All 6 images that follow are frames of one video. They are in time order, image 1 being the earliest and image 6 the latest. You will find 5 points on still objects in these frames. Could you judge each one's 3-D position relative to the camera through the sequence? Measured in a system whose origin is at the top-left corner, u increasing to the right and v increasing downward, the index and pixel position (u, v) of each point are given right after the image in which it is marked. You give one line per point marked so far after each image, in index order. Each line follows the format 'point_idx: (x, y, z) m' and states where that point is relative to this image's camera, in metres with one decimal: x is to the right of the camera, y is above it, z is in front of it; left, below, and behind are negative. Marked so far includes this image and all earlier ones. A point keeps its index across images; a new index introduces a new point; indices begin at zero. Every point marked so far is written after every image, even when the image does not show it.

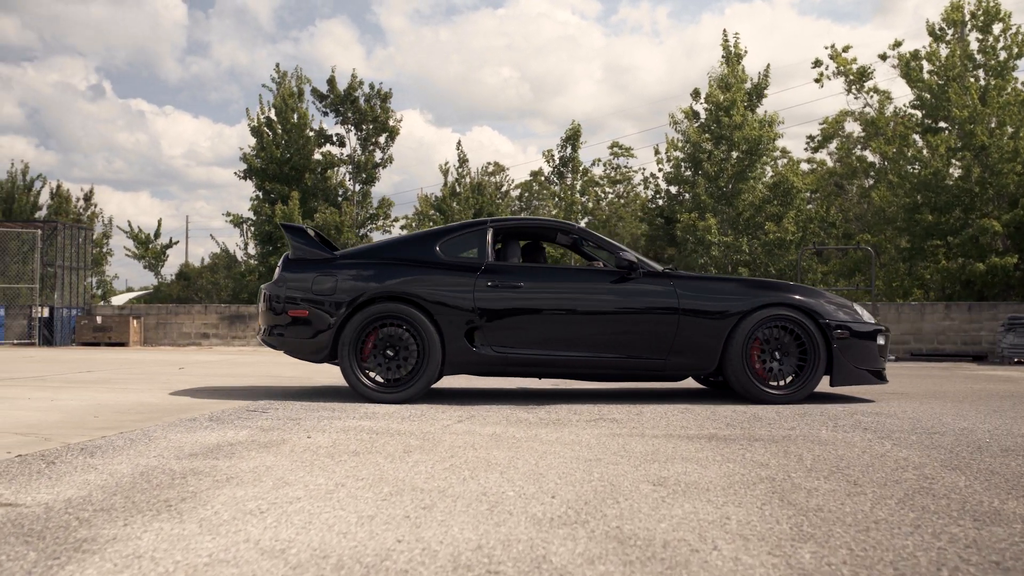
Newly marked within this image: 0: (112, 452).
0: (-1.7, -0.7, +4.4) m
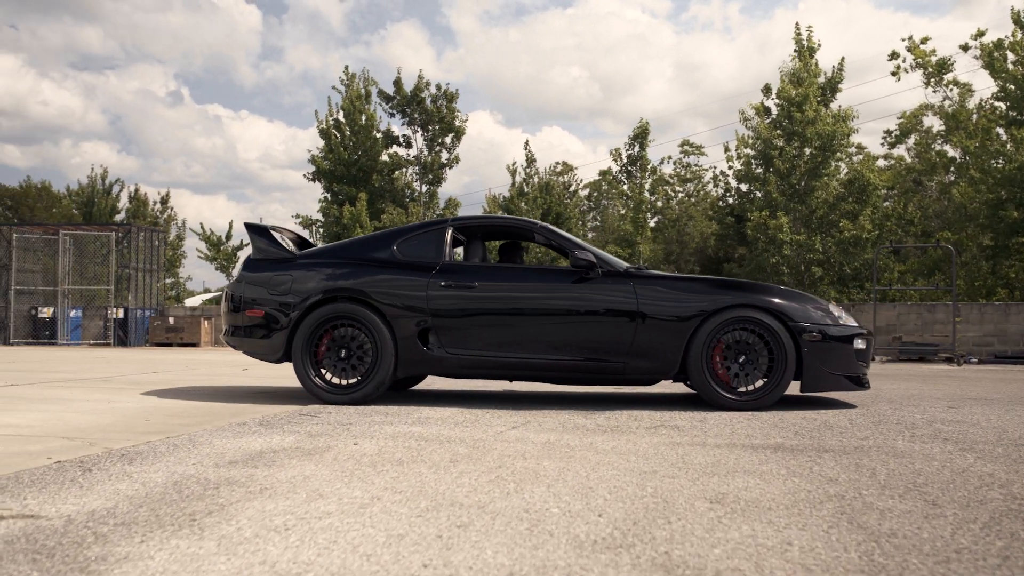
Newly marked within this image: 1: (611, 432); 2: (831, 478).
0: (-1.5, -0.7, +4.3) m
1: (+0.6, -0.8, +5.7) m
2: (+1.2, -0.7, +3.9) m
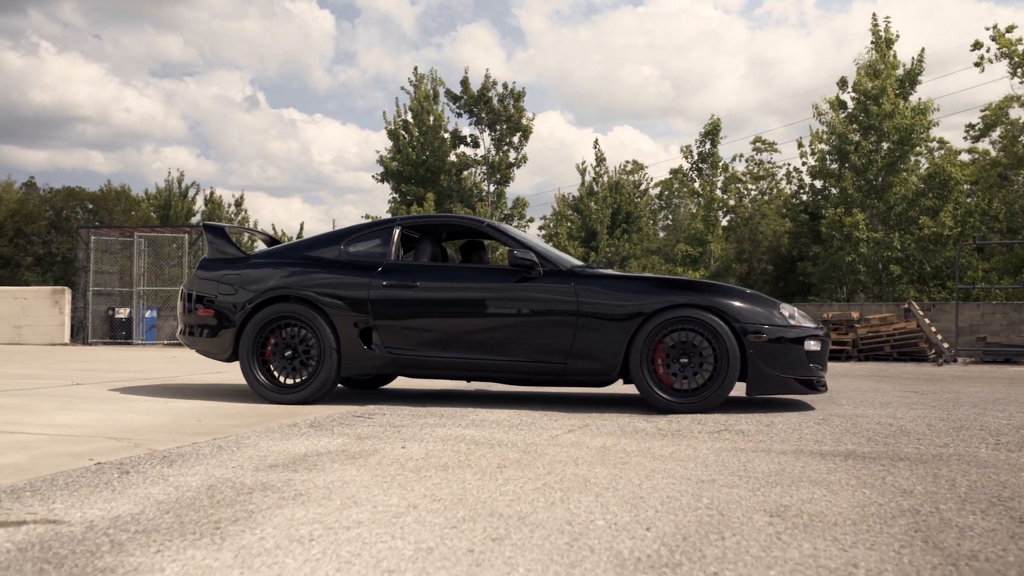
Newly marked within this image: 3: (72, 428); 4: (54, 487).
0: (-1.3, -0.7, +4.2) m
1: (+0.9, -0.8, +5.4) m
2: (+1.4, -0.7, +3.6) m
3: (-2.4, -0.8, +5.4) m
4: (-1.6, -0.7, +3.5) m
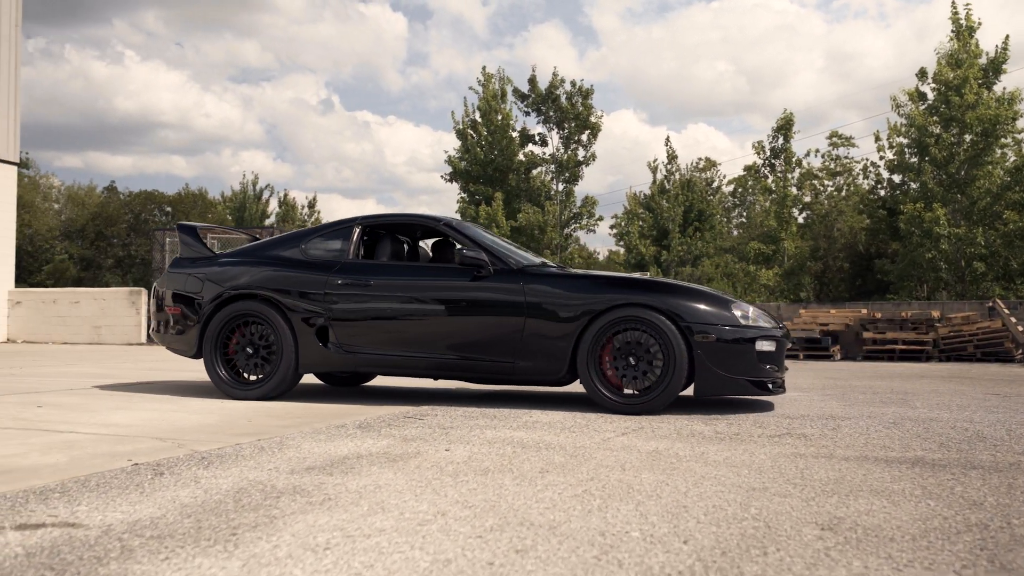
0: (-1.2, -0.7, +4.1) m
1: (+1.1, -0.8, +5.2) m
2: (+1.5, -0.7, +3.3) m
3: (-2.1, -0.7, +5.4) m
4: (-1.5, -0.7, +3.5) m
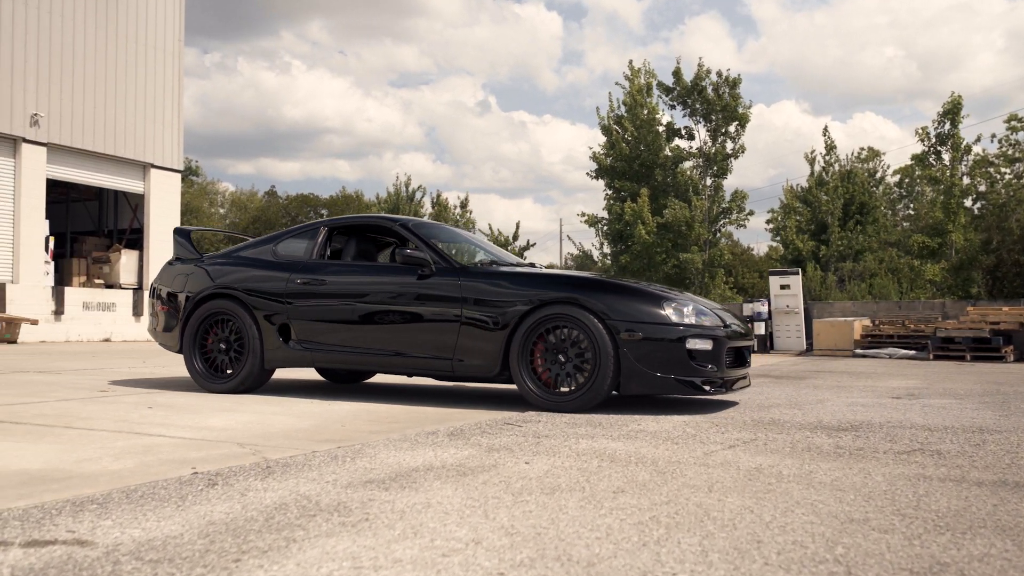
0: (-0.9, -0.7, +3.9) m
1: (+1.5, -0.8, +4.6) m
2: (+1.6, -0.7, +2.7) m
3: (-1.6, -0.8, +5.4) m
4: (-1.3, -0.7, +3.3) m
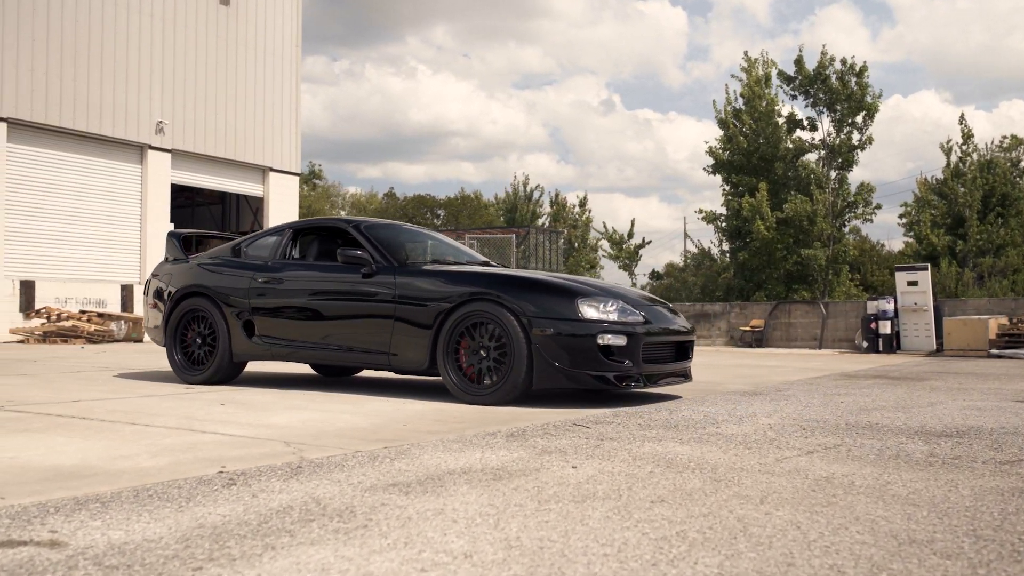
0: (-0.7, -0.7, +3.7) m
1: (+1.8, -0.7, +4.1) m
2: (+1.6, -0.6, +2.2) m
3: (-1.3, -0.7, +5.3) m
4: (-1.2, -0.7, +3.2) m
